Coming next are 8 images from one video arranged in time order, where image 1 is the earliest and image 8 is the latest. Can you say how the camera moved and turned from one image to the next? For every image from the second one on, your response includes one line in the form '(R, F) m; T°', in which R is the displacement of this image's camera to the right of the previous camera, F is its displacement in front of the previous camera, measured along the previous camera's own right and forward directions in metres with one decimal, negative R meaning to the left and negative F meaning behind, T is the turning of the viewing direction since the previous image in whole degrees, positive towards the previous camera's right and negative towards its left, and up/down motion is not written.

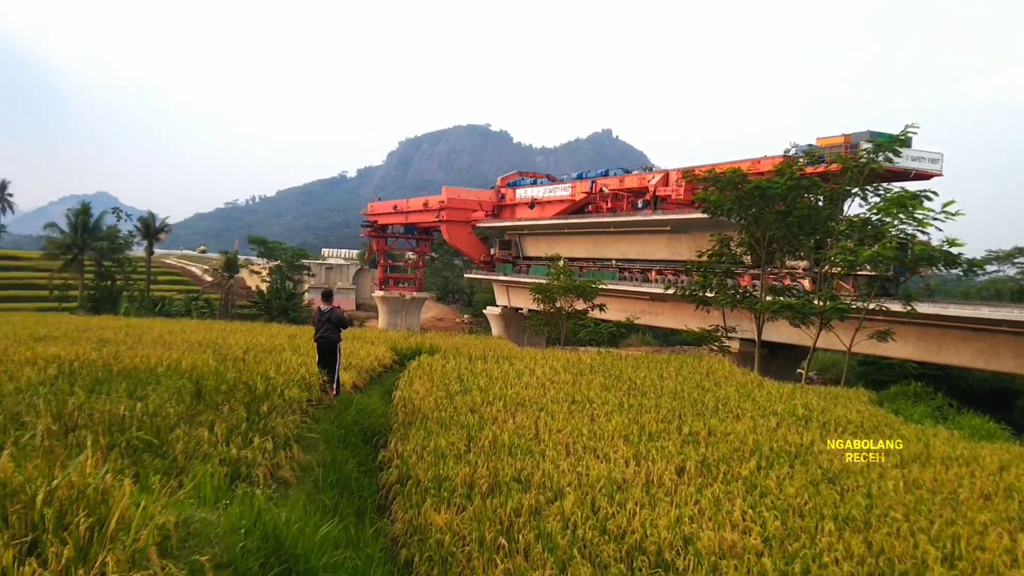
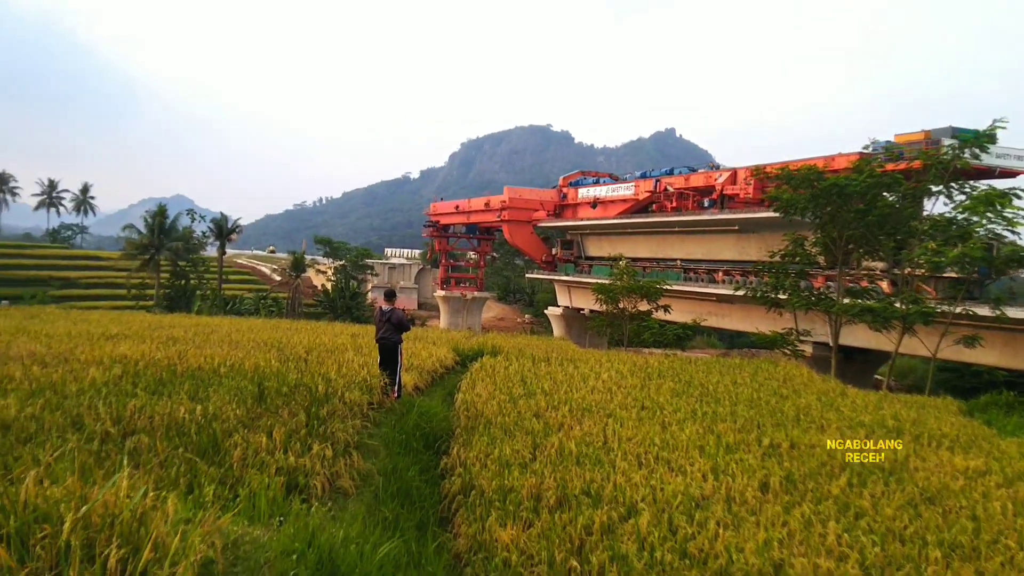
(-0.1, +0.3) m; -4°
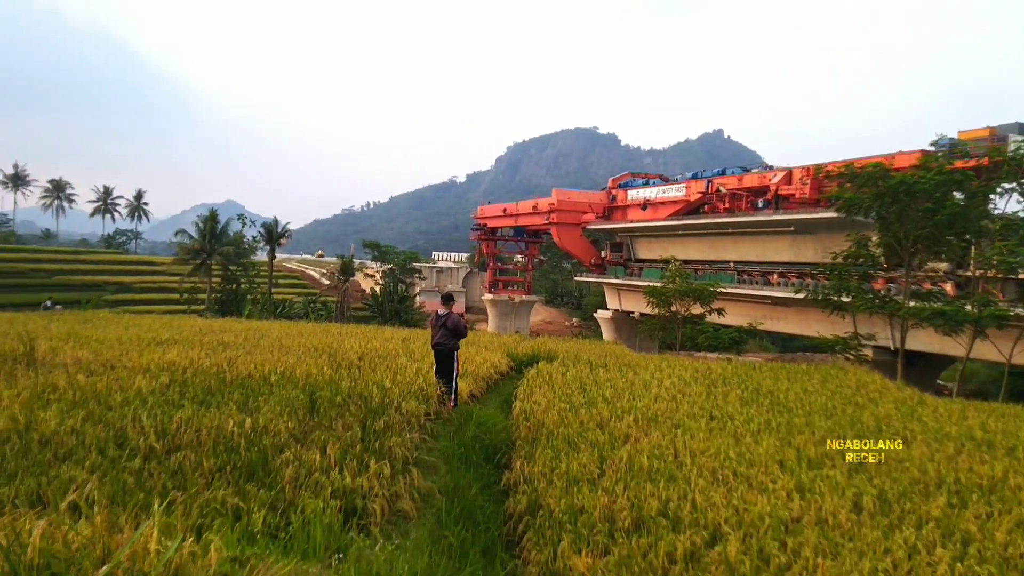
(-0.1, +0.4) m; -3°
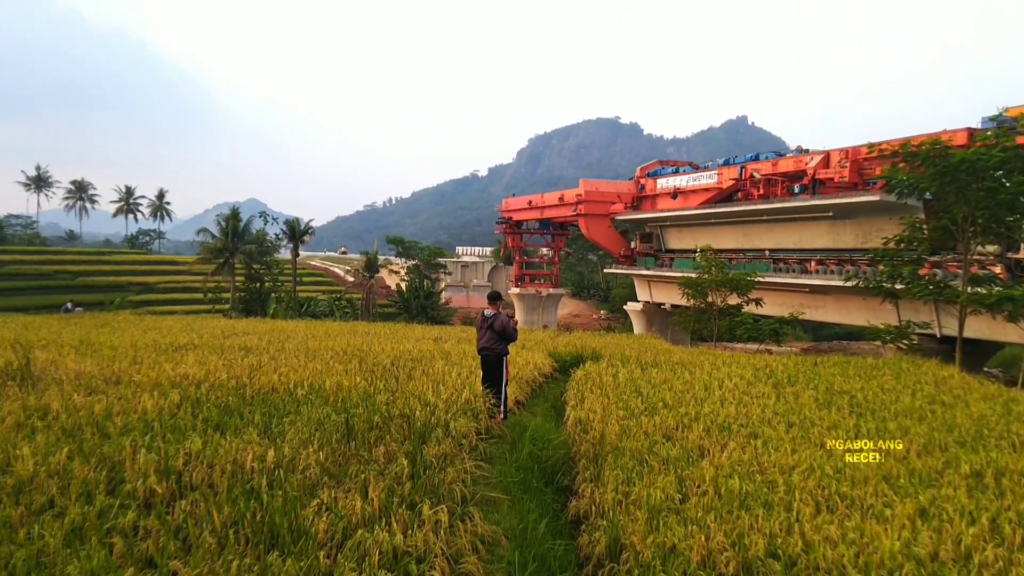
(-0.2, +0.8) m; -2°
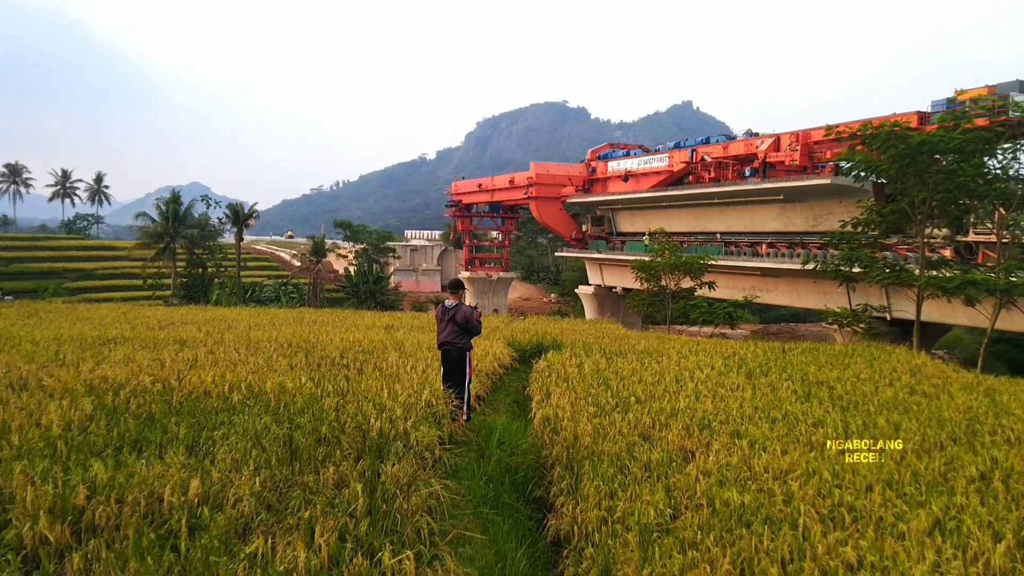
(-0.1, +0.6) m; +3°
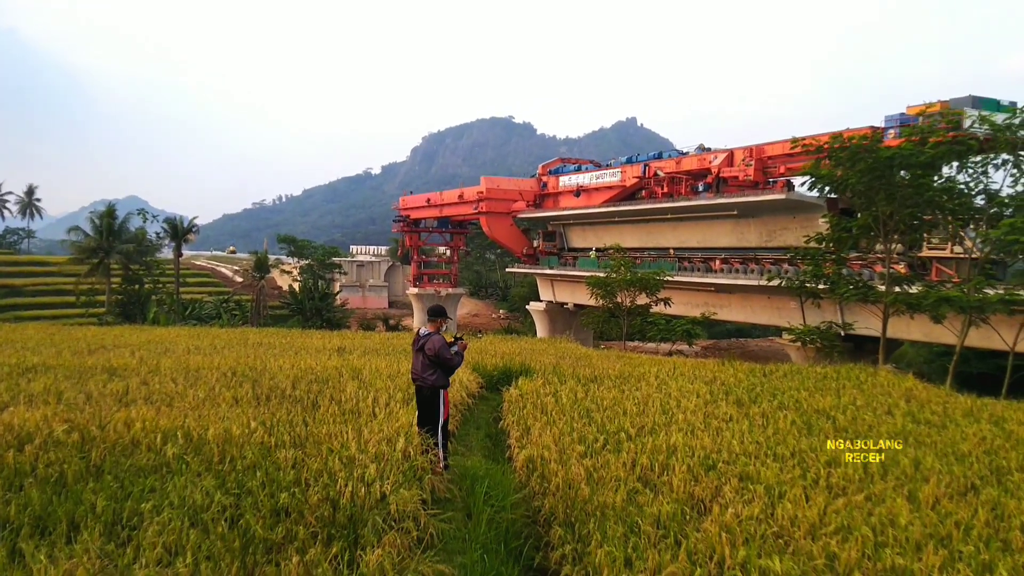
(-0.2, +0.7) m; +4°
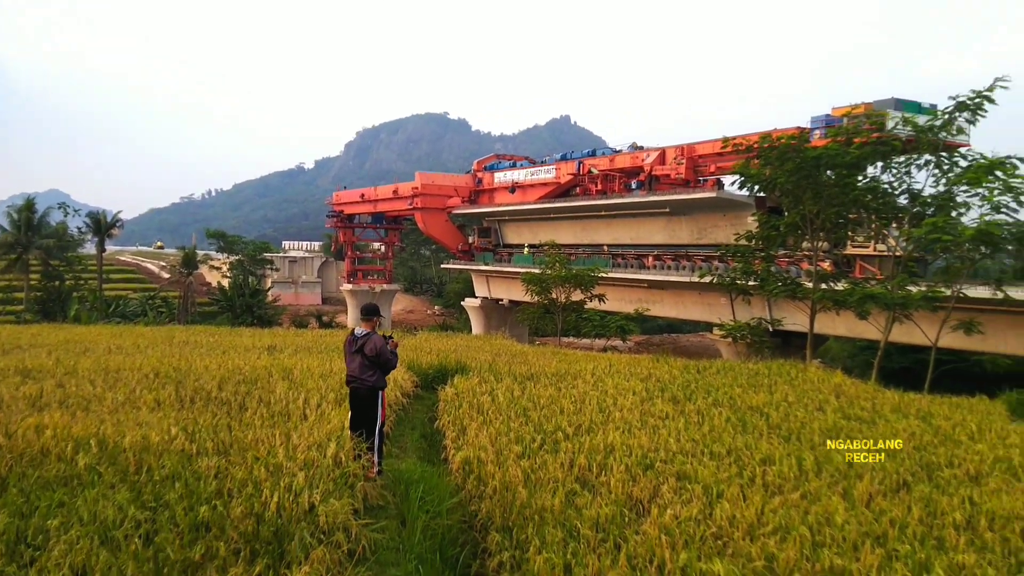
(0.0, +0.1) m; +4°
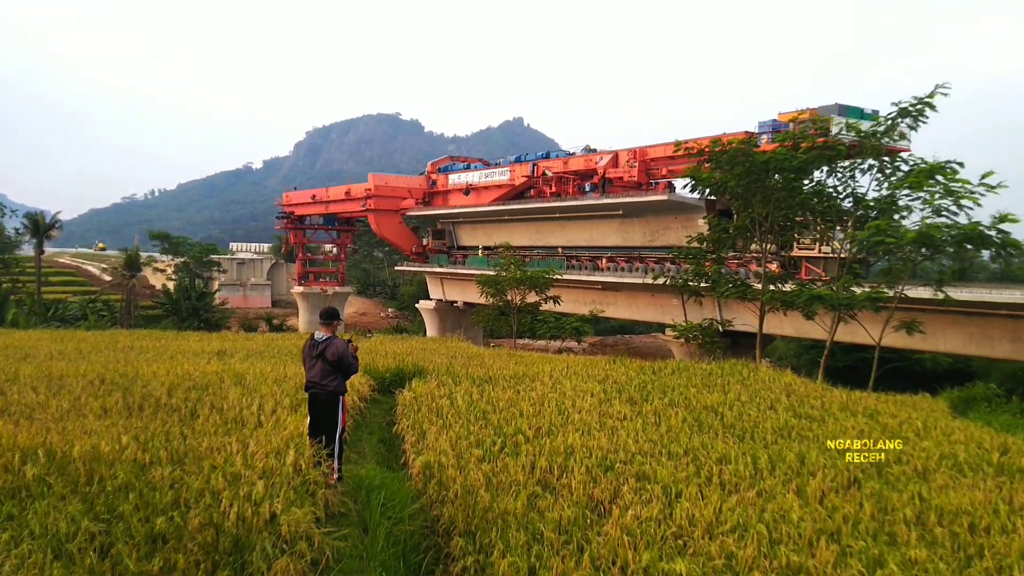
(0.0, 0.0) m; +3°
